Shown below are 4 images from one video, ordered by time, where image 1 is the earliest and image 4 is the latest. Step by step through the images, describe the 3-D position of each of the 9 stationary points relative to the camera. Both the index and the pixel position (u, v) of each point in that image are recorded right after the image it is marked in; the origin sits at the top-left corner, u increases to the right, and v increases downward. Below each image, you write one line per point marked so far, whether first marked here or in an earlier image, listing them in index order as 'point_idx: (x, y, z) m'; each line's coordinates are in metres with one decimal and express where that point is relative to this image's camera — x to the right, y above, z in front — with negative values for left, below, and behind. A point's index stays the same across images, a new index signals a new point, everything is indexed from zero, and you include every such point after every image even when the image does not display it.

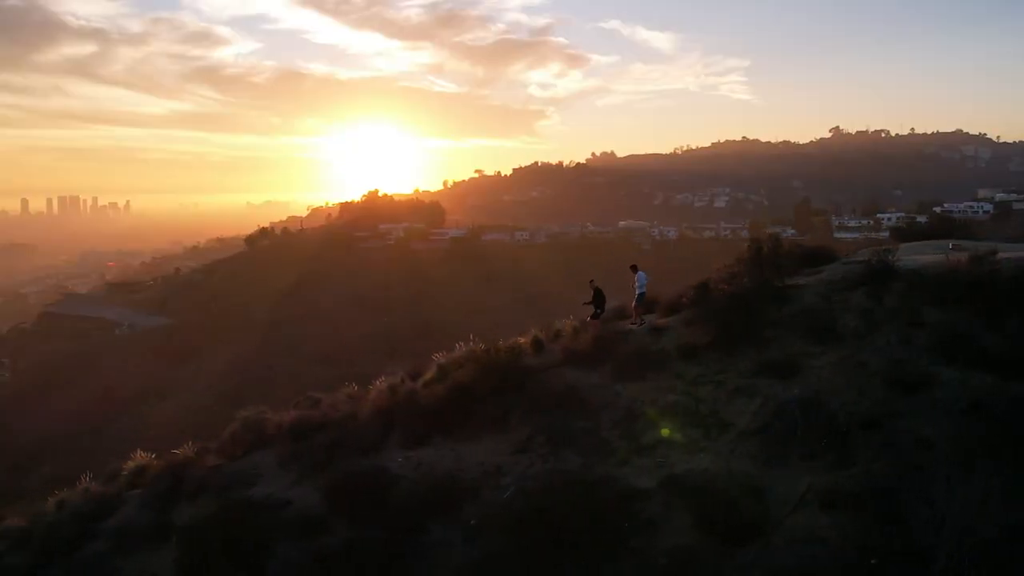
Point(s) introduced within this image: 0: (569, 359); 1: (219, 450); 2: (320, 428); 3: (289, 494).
0: (+0.7, -0.8, +7.7) m
1: (-3.5, -2.0, +8.8) m
2: (-2.2, -1.6, +8.3) m
3: (-2.3, -2.1, +7.4) m
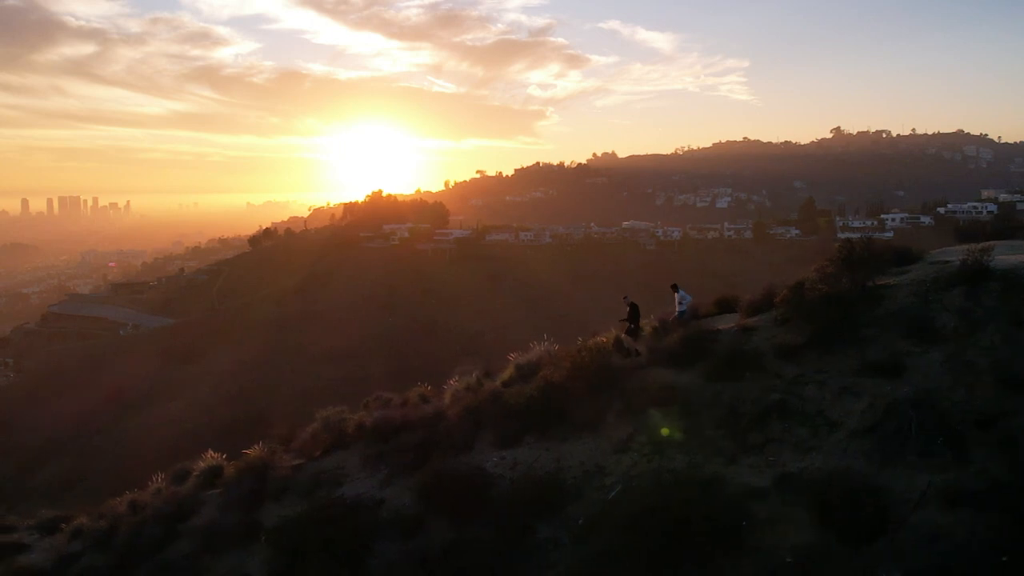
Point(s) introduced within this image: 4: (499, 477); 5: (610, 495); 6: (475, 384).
0: (+1.6, -0.8, +7.7) m
1: (-2.6, -2.0, +8.8) m
2: (-1.2, -1.6, +8.2) m
3: (-1.3, -2.1, +7.4) m
4: (-0.1, -1.8, +7.0) m
5: (+0.9, -1.8, +6.3) m
6: (-0.4, -1.2, +8.8) m
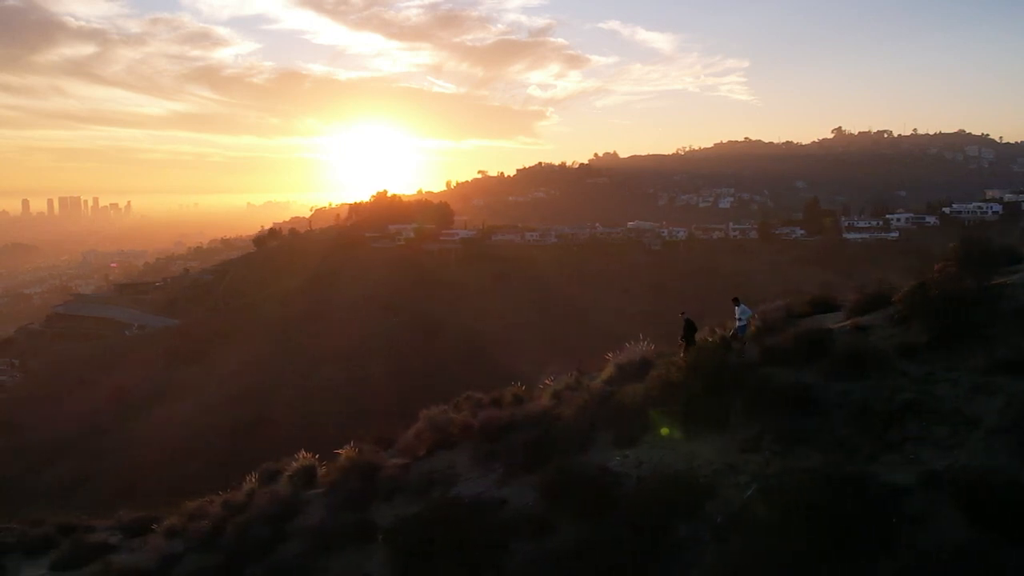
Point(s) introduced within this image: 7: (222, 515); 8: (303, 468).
0: (+2.8, -0.8, +7.7) m
1: (-1.4, -2.0, +8.8) m
2: (0.0, -1.6, +8.2) m
3: (-0.1, -2.1, +7.4) m
4: (+1.1, -1.8, +7.0) m
5: (+2.1, -1.8, +6.3) m
6: (+0.8, -1.2, +8.8) m
7: (-3.6, -2.8, +8.8) m
8: (-2.7, -2.3, +9.3) m
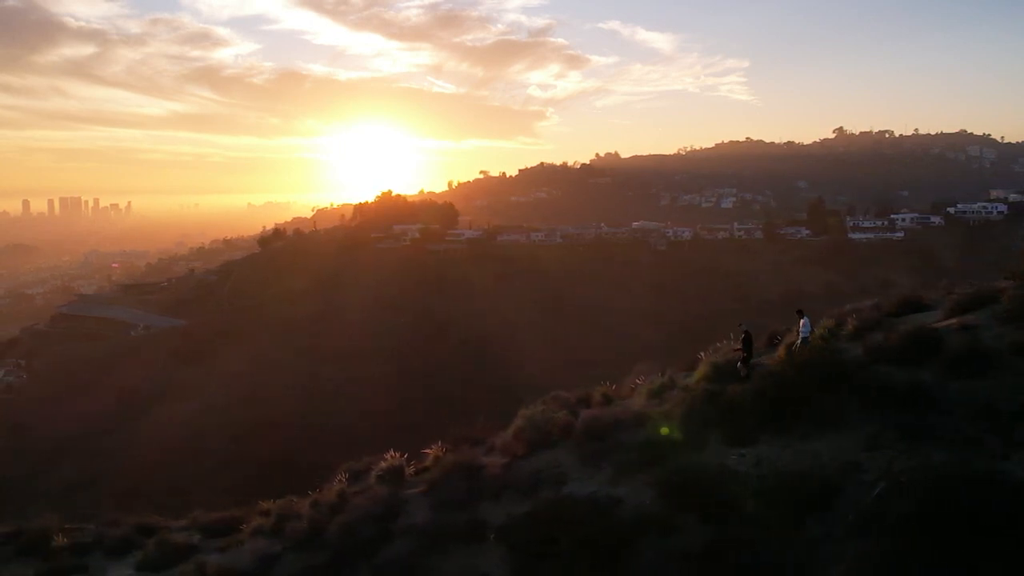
0: (+4.0, -0.8, +7.7) m
1: (-0.2, -2.0, +8.8) m
2: (+1.1, -1.6, +8.2) m
3: (+1.0, -2.1, +7.4) m
4: (+2.3, -1.8, +7.0) m
5: (+3.2, -1.8, +6.4) m
6: (+1.9, -1.2, +8.8) m
7: (-2.4, -2.8, +8.8) m
8: (-1.6, -2.3, +9.3) m
